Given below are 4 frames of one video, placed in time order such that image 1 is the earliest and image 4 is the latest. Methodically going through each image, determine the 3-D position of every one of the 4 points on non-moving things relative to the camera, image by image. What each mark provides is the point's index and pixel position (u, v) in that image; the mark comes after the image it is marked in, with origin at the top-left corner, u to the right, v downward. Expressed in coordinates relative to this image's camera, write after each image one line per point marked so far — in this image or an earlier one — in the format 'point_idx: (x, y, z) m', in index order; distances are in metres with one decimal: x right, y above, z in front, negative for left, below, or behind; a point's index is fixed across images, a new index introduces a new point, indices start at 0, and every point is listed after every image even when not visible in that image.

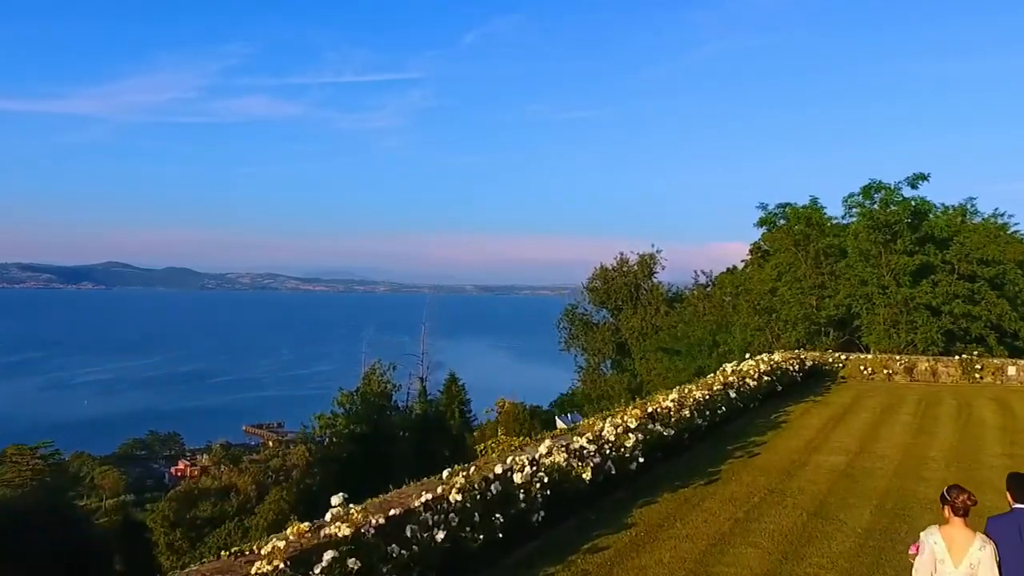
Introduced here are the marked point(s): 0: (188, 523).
0: (-6.6, -4.8, +15.4) m
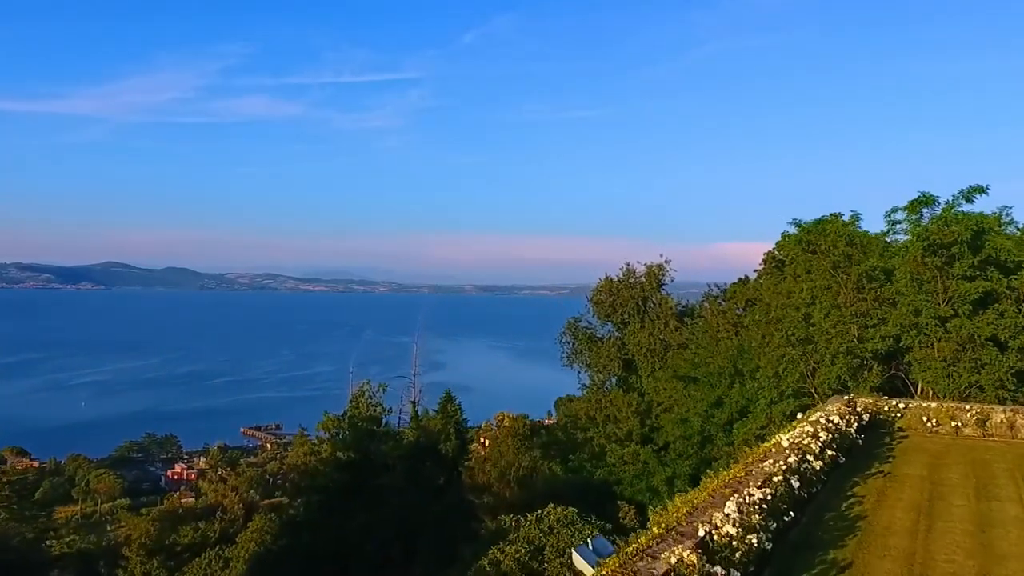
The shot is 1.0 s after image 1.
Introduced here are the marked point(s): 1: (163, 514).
0: (-6.6, -5.0, +14.5) m
1: (-8.0, -5.2, +17.5) m
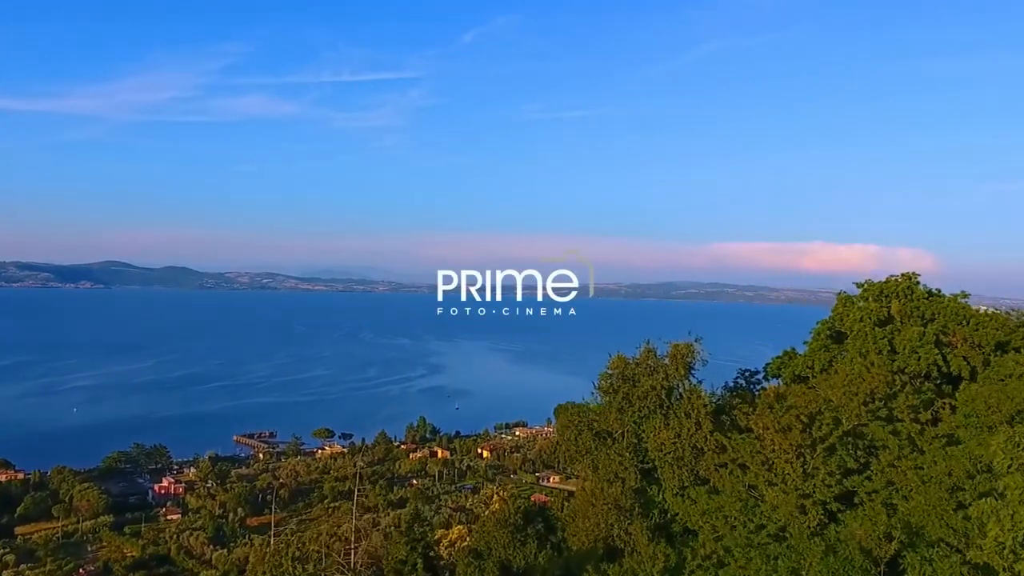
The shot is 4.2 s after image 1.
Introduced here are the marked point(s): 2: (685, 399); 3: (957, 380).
0: (-6.8, -6.3, +11.4) m
1: (-8.2, -6.4, +14.3) m
2: (+3.4, -2.0, +15.8) m
3: (+7.7, -1.7, +13.1) m
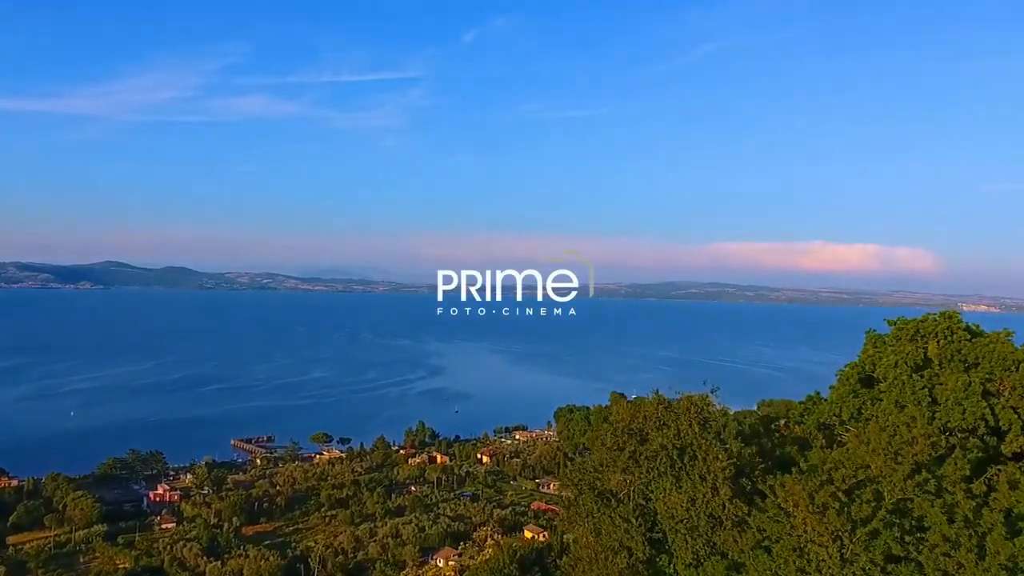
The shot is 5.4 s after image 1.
0: (-6.9, -6.8, +10.1) m
1: (-8.3, -7.0, +13.0) m
2: (+3.3, -2.6, +14.5) m
3: (+7.6, -2.2, +11.8) m
